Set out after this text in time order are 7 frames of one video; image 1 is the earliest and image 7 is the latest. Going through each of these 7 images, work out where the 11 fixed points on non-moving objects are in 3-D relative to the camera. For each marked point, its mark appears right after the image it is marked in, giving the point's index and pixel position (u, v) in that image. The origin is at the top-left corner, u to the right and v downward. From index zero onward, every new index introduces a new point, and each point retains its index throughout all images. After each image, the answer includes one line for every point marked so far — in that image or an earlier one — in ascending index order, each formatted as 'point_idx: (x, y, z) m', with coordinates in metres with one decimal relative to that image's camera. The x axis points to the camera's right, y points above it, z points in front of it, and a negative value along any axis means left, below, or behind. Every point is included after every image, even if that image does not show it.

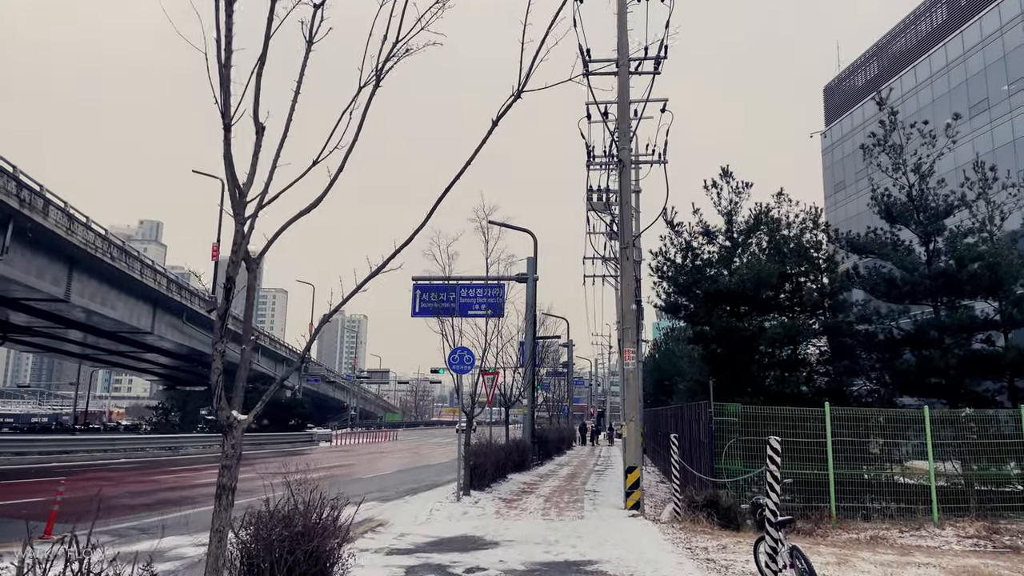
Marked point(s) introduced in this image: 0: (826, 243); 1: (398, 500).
0: (+7.4, +1.0, +17.2) m
1: (-2.4, -4.6, +15.8) m
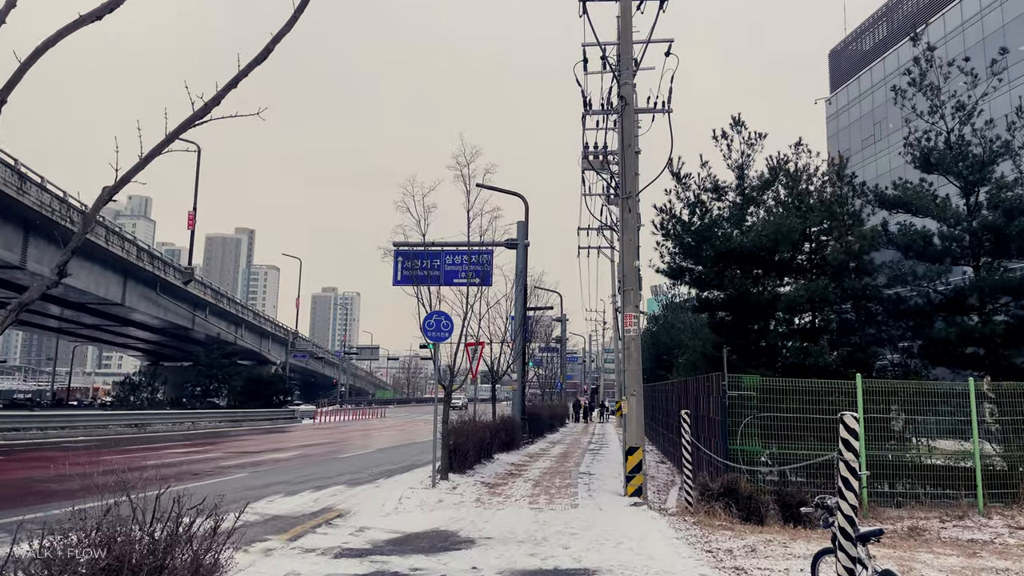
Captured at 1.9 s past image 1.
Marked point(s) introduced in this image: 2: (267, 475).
0: (+7.1, +1.9, +15.3) m
1: (-2.7, -3.8, +14.0) m
2: (-5.1, -4.0, +15.4) m
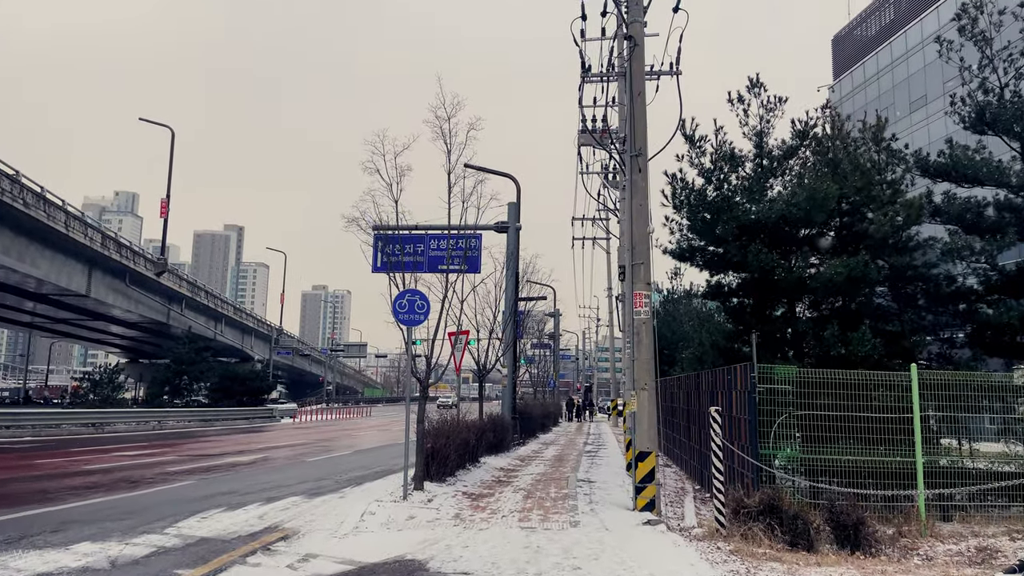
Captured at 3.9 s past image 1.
0: (+6.9, +2.2, +13.3) m
1: (-2.9, -3.4, +11.9) m
2: (-5.4, -3.6, +13.3) m
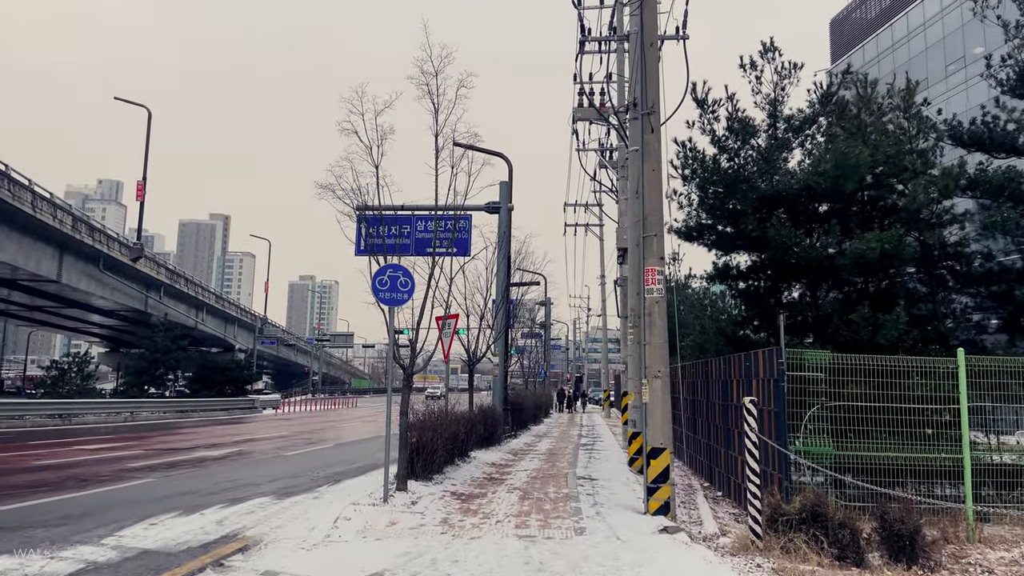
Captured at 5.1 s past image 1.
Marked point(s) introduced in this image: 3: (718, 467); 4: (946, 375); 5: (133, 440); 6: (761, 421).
0: (+6.8, +2.6, +12.1) m
1: (-3.0, -3.0, +10.7) m
2: (-5.5, -3.2, +12.0) m
3: (+3.4, -3.0, +12.3) m
4: (+5.3, -1.1, +9.0) m
5: (-10.2, -4.1, +19.7) m
6: (+3.2, -1.7, +9.3) m
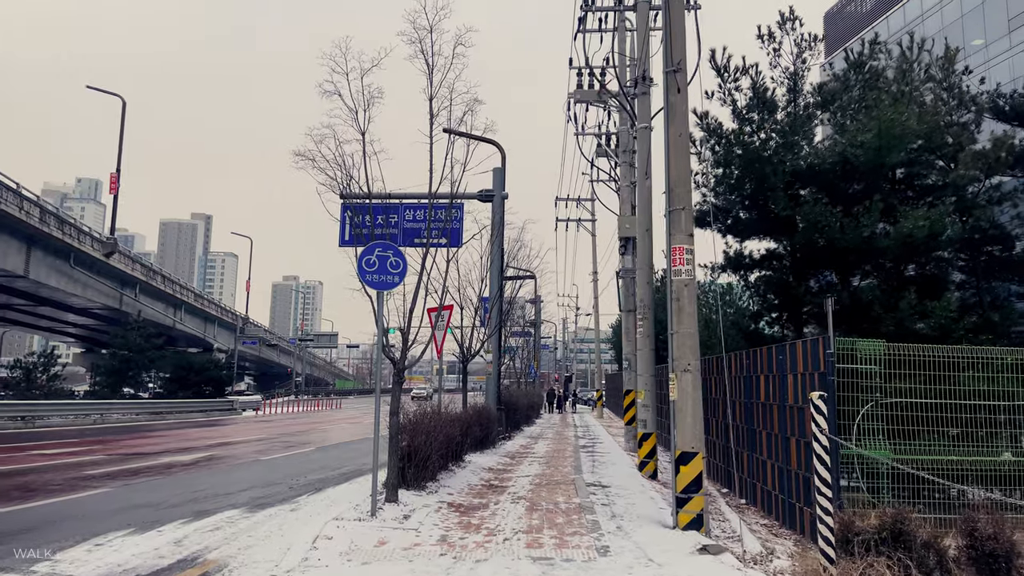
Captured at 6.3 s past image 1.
0: (+6.8, +2.8, +11.1) m
1: (-3.0, -2.8, +9.4) m
2: (-5.4, -3.0, +10.7) m
3: (+3.5, -2.8, +11.2) m
4: (+5.4, -0.9, +7.9) m
5: (-10.3, -3.9, +18.3) m
6: (+3.3, -1.5, +8.2) m
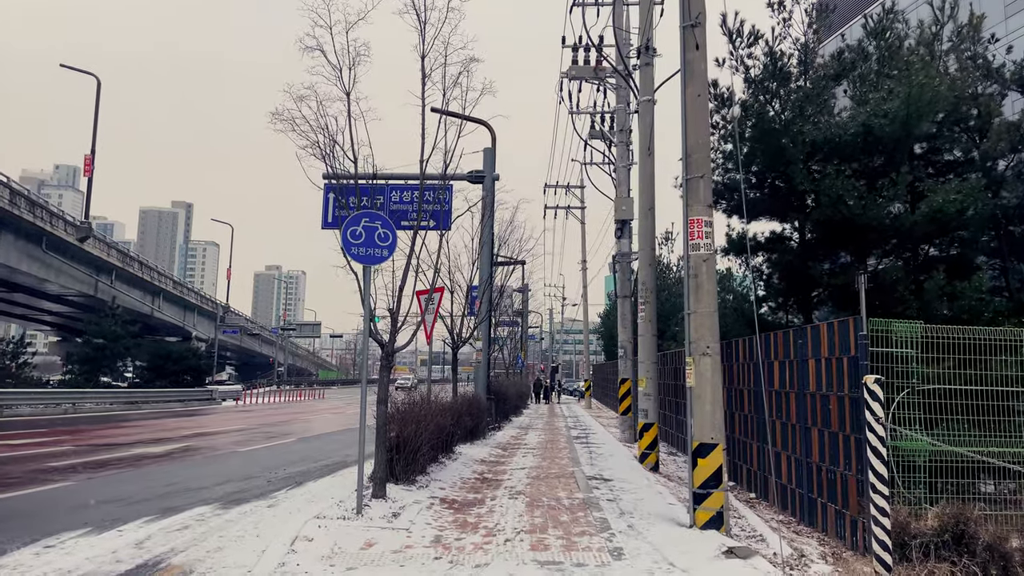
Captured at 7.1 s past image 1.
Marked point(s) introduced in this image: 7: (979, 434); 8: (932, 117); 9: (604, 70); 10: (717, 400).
0: (+6.8, +3.0, +10.4) m
1: (-3.0, -2.5, +8.6) m
2: (-5.5, -2.7, +9.9) m
3: (+3.4, -2.5, +10.5) m
4: (+5.4, -0.6, +7.2) m
5: (-10.6, -3.5, +17.4) m
6: (+3.3, -1.3, +7.5) m
7: (+4.5, -1.4, +7.0) m
8: (+5.5, +2.2, +9.6) m
9: (+2.2, +5.3, +17.7) m
10: (+2.0, -1.1, +7.1) m
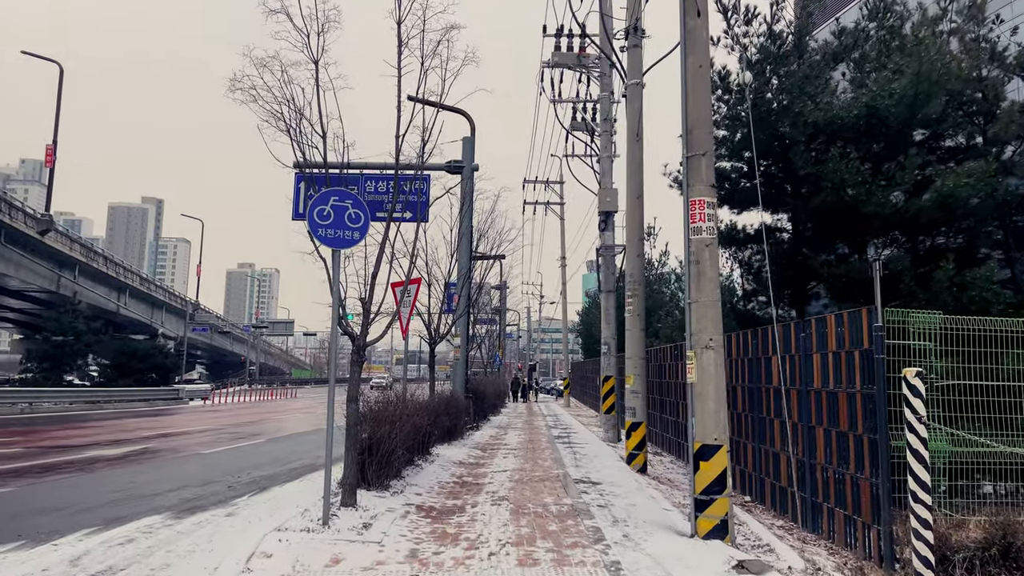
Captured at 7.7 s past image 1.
0: (+6.6, +3.1, +10.0) m
1: (-3.2, -2.4, +7.9) m
2: (-5.7, -2.5, +9.0) m
3: (+3.1, -2.4, +10.0) m
4: (+5.3, -0.5, +6.8) m
5: (-11.0, -3.3, +16.4) m
6: (+3.1, -1.2, +7.0) m
7: (+4.3, -1.3, +6.5) m
8: (+5.3, +2.3, +9.1) m
9: (+1.7, +5.4, +17.1) m
10: (+1.8, -1.0, +6.5) m
